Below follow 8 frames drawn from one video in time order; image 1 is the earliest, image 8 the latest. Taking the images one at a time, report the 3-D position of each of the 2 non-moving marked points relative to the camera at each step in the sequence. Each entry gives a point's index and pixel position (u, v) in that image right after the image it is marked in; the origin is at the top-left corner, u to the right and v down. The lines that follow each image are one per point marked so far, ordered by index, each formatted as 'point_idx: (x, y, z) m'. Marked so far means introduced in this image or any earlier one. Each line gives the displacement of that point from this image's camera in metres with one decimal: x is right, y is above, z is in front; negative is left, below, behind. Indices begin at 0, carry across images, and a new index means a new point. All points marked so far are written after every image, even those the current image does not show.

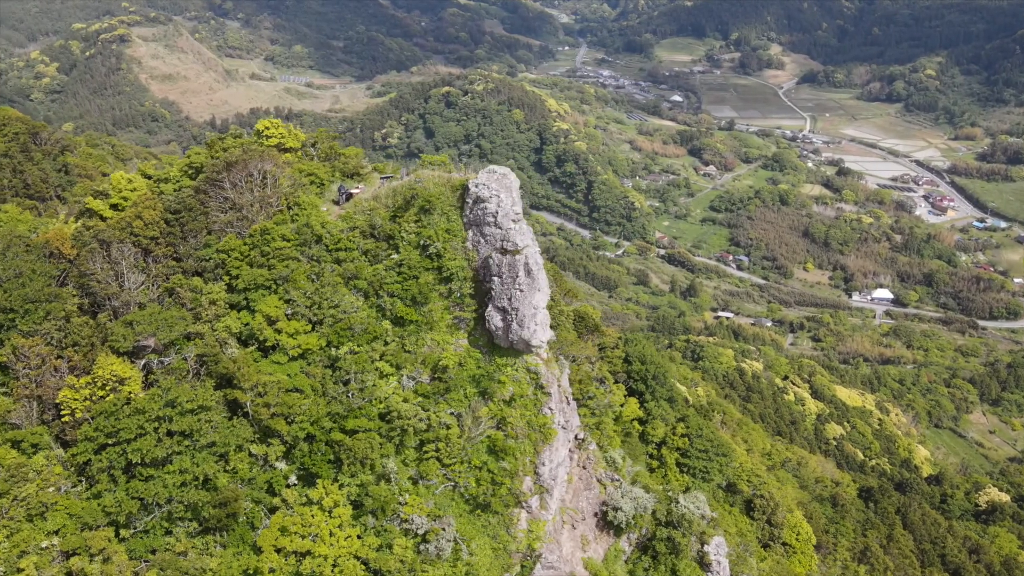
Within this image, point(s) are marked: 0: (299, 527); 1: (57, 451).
0: (-3.9, -4.5, +18.5) m
1: (-8.4, -3.0, +18.2) m
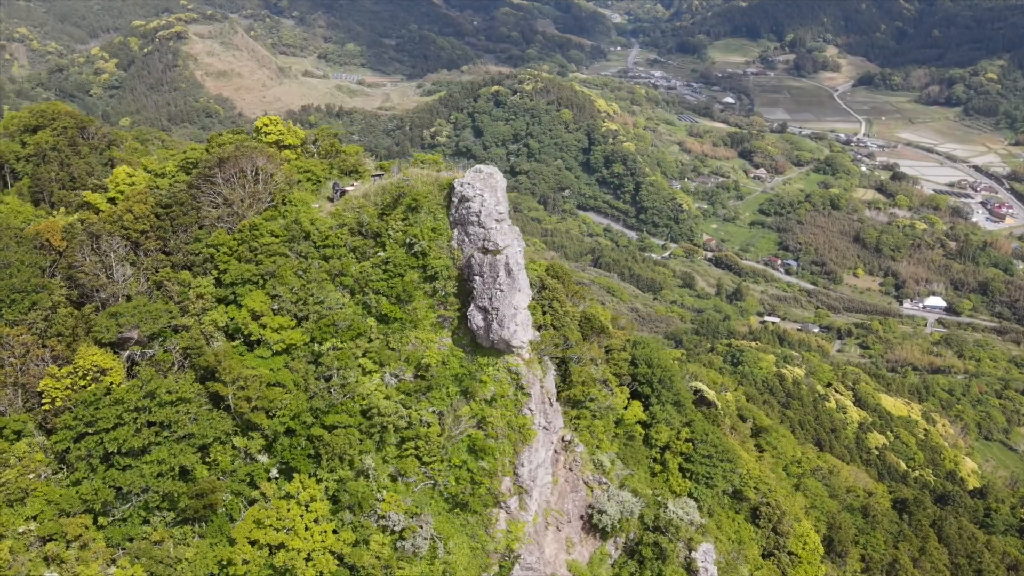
0: (-4.5, -4.4, +18.7) m
1: (-8.9, -2.8, +18.6) m
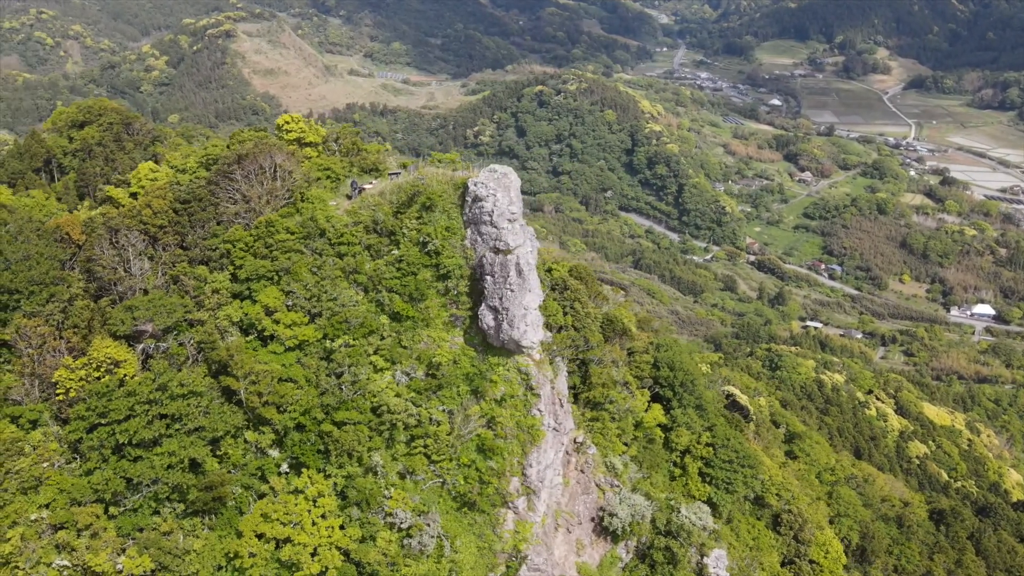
0: (-4.4, -4.3, +18.8) m
1: (-8.8, -2.7, +19.0) m
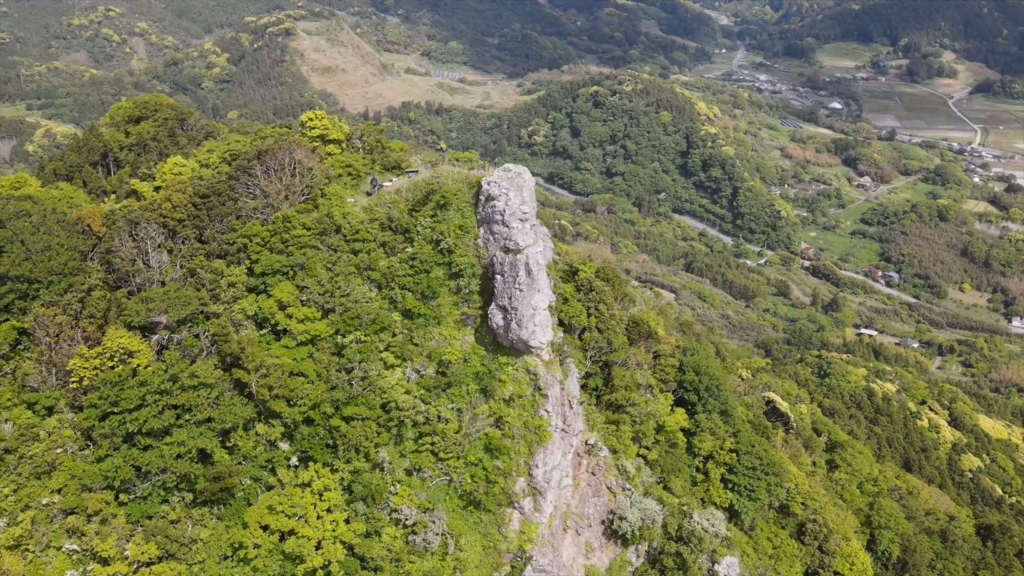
0: (-4.4, -4.2, +19.0) m
1: (-8.7, -2.5, +19.4) m
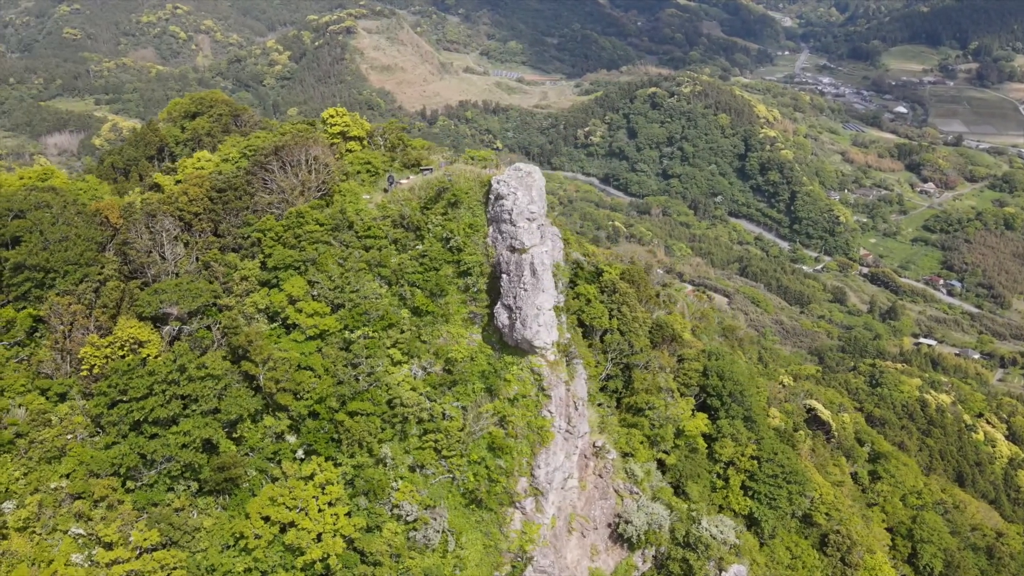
0: (-4.4, -4.1, +19.2) m
1: (-8.7, -2.3, +19.9) m
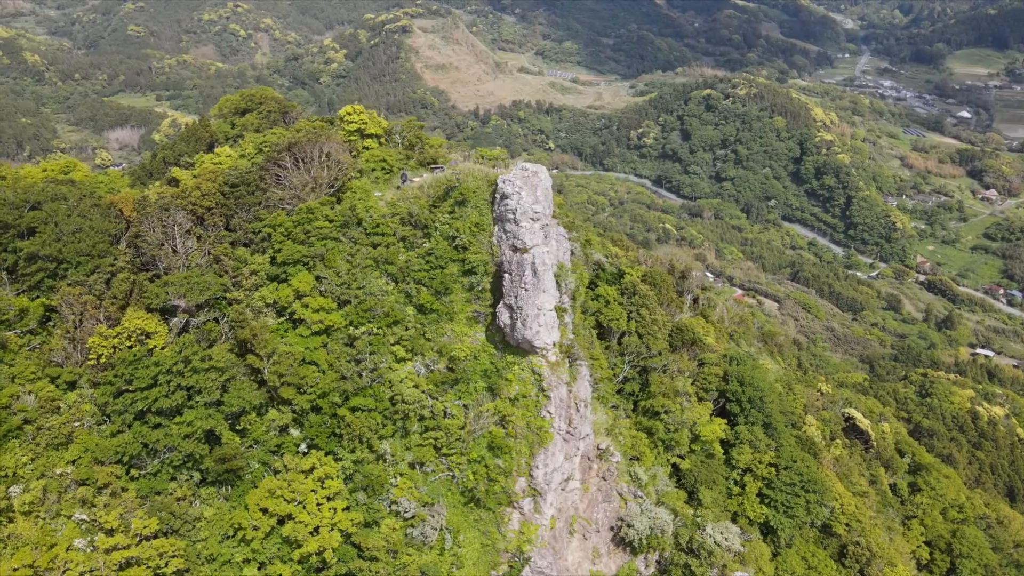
0: (-4.5, -4.0, +19.4) m
1: (-8.7, -2.1, +20.3) m
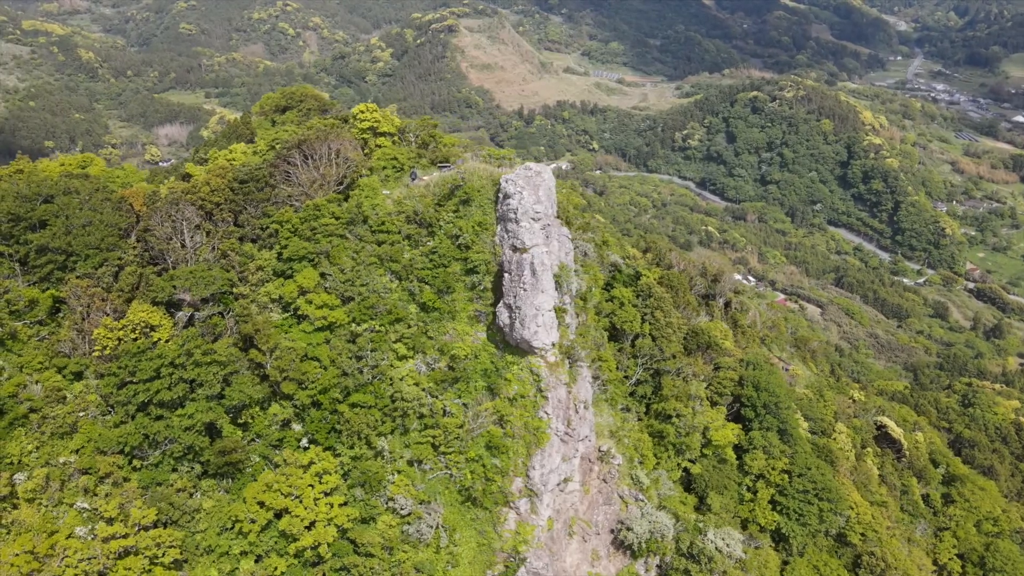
0: (-4.6, -3.9, +19.6) m
1: (-8.8, -2.0, +20.7) m
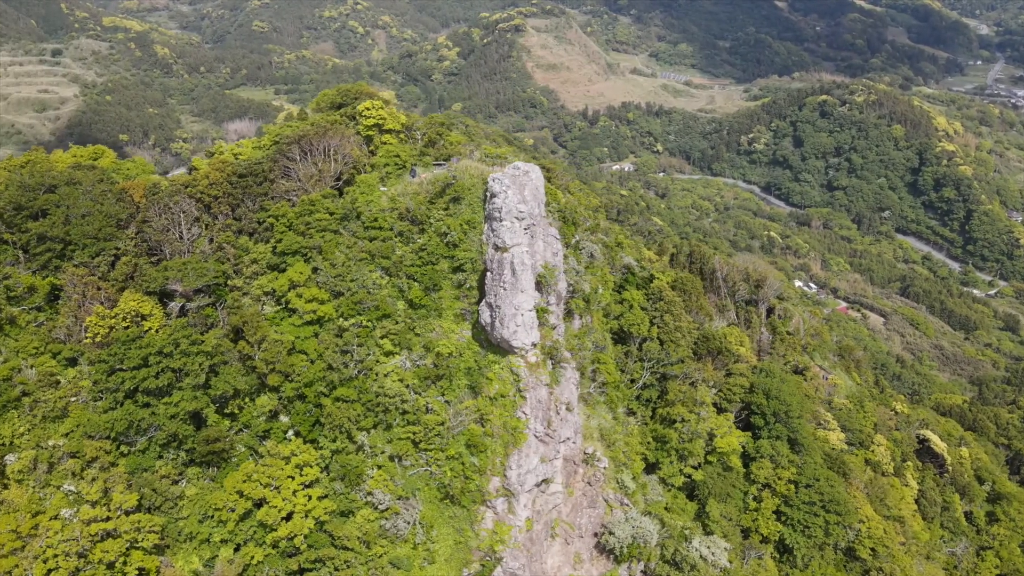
0: (-5.2, -3.8, +19.9) m
1: (-9.2, -1.7, +21.2) m
